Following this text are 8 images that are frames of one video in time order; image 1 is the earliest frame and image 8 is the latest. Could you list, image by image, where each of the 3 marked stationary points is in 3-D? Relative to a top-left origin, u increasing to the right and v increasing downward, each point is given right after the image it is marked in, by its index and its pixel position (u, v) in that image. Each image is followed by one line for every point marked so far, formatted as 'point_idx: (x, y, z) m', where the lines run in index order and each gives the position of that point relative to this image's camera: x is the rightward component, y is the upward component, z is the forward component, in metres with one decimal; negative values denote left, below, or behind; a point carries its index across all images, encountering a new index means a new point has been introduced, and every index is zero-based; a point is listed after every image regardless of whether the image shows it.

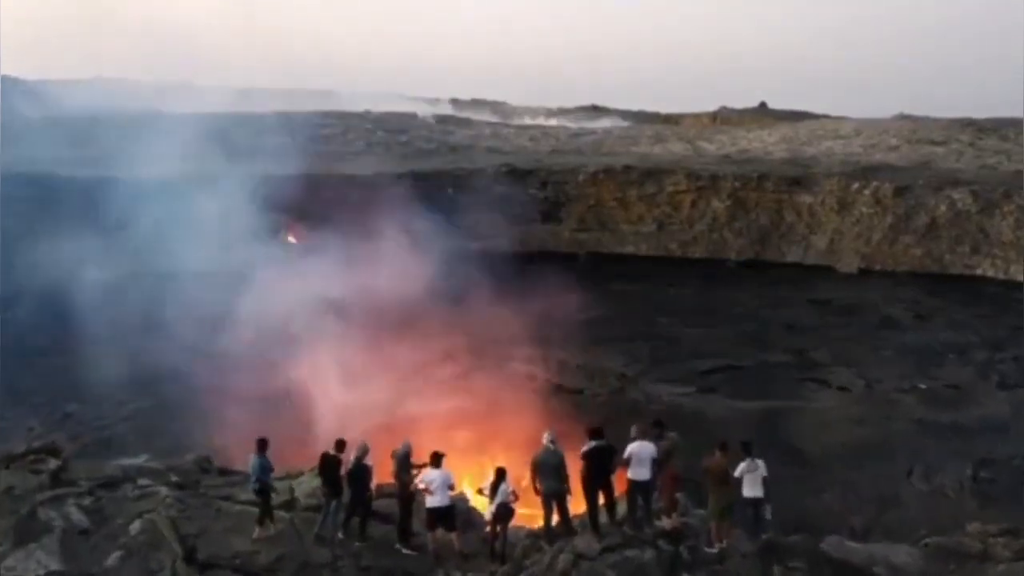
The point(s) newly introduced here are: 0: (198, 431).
0: (-4.9, -2.2, +19.6) m
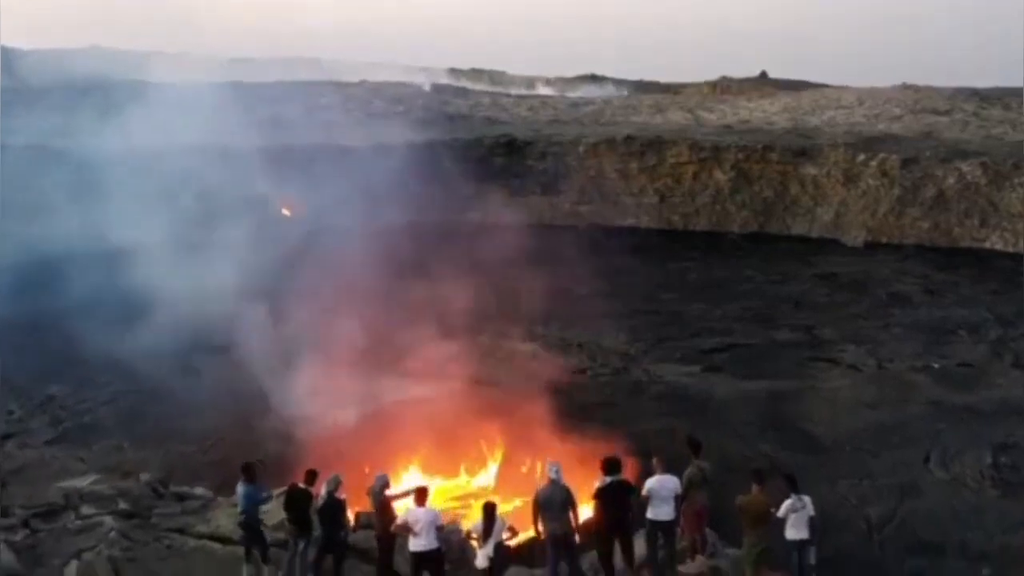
0: (-4.9, -1.9, +18.9) m
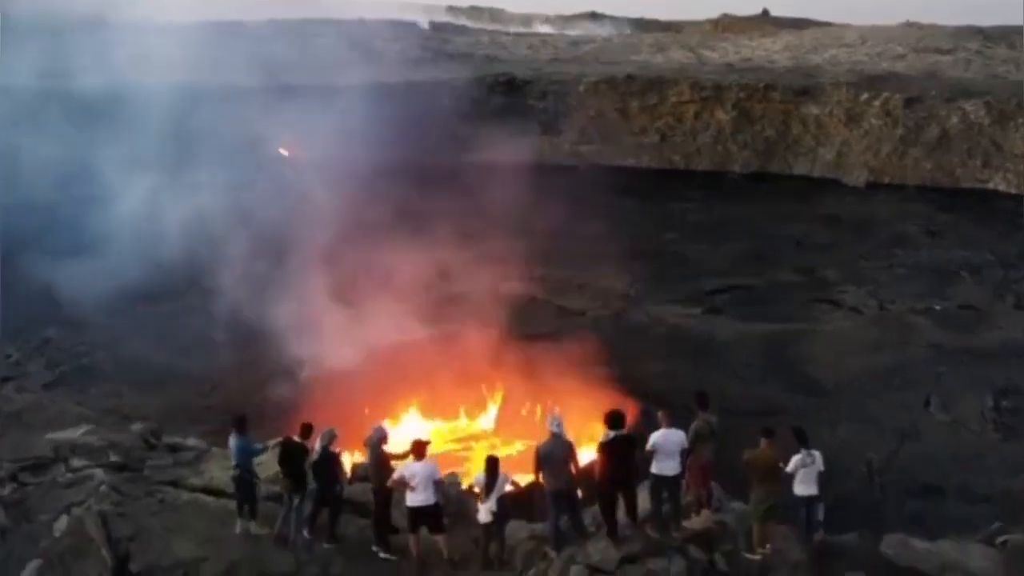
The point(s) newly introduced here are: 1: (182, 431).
0: (-4.9, -1.0, +18.8) m
1: (-4.1, -1.8, +15.8) m
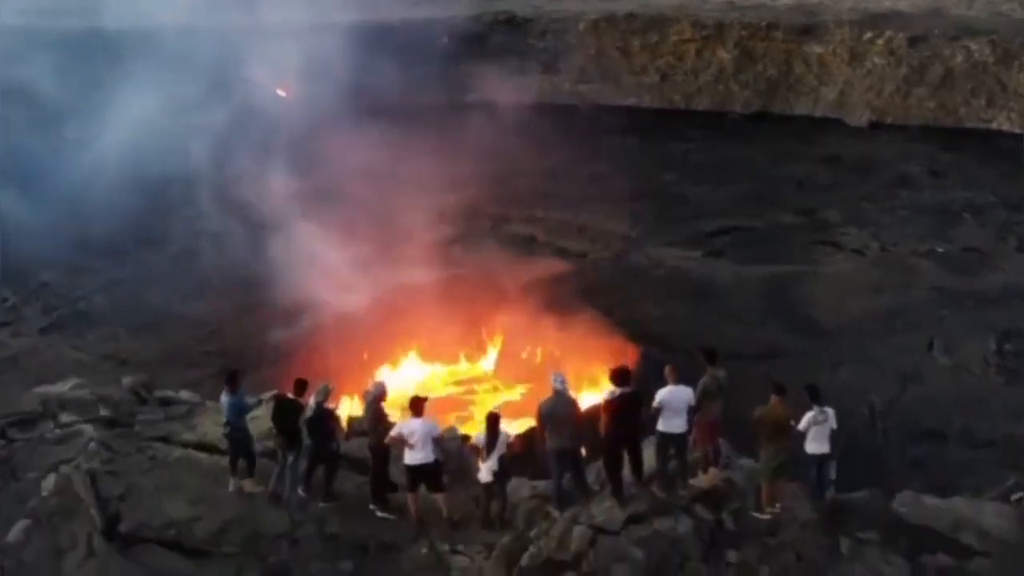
0: (-4.9, -0.2, +18.6) m
1: (-4.1, -1.1, +15.7) m
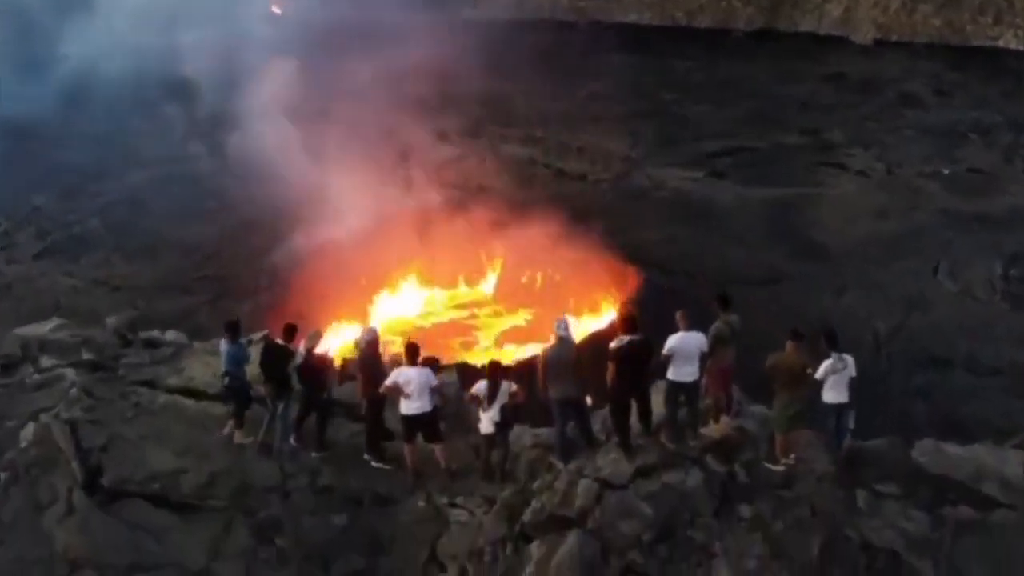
0: (-4.9, +0.9, +18.3) m
1: (-4.1, -0.2, +15.5) m
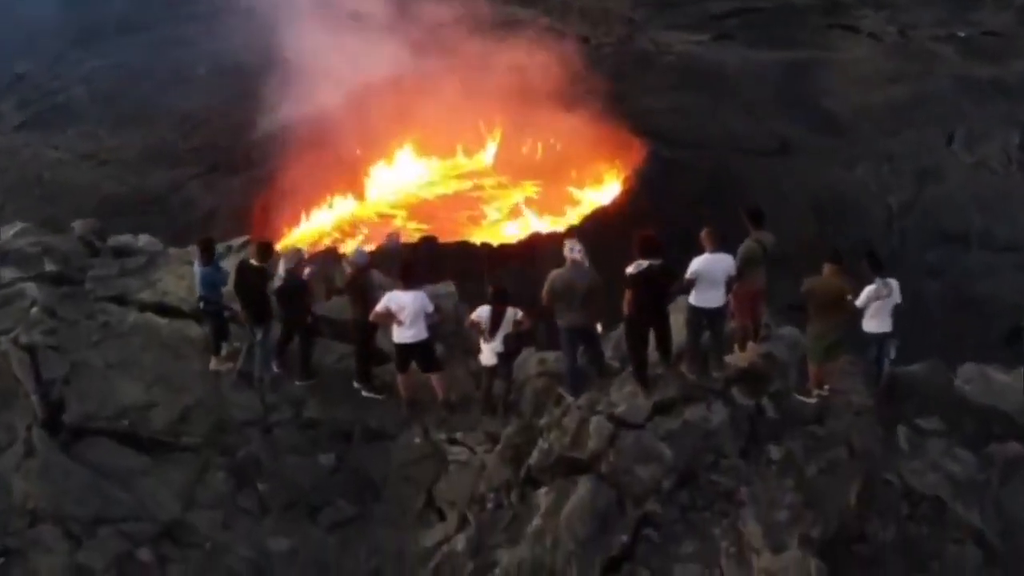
0: (-4.9, +2.7, +17.7) m
1: (-4.1, +1.3, +15.0) m
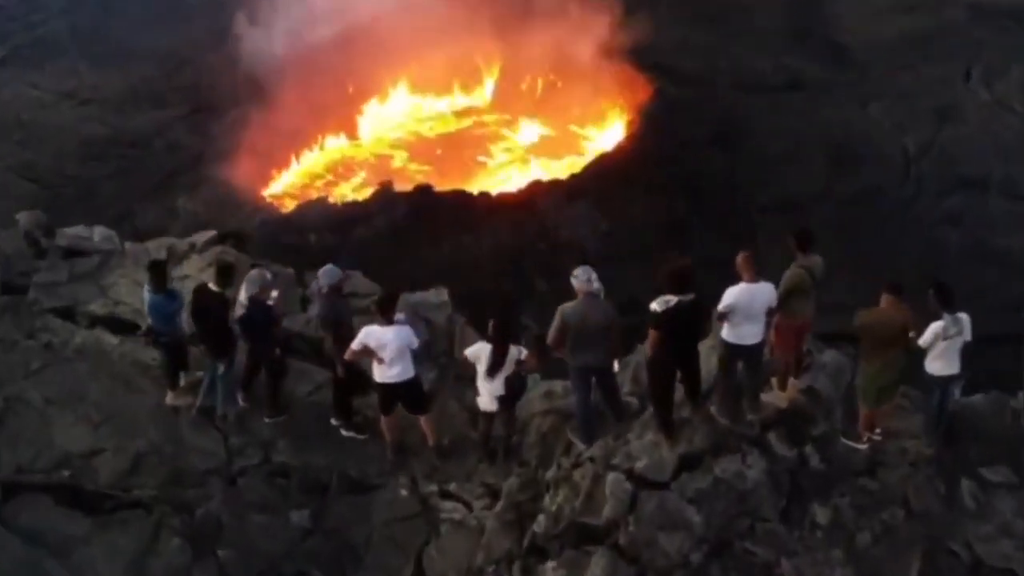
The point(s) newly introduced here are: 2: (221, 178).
0: (-4.9, +3.5, +17.0) m
1: (-4.1, +2.0, +14.4) m
2: (-3.0, +1.1, +12.8) m
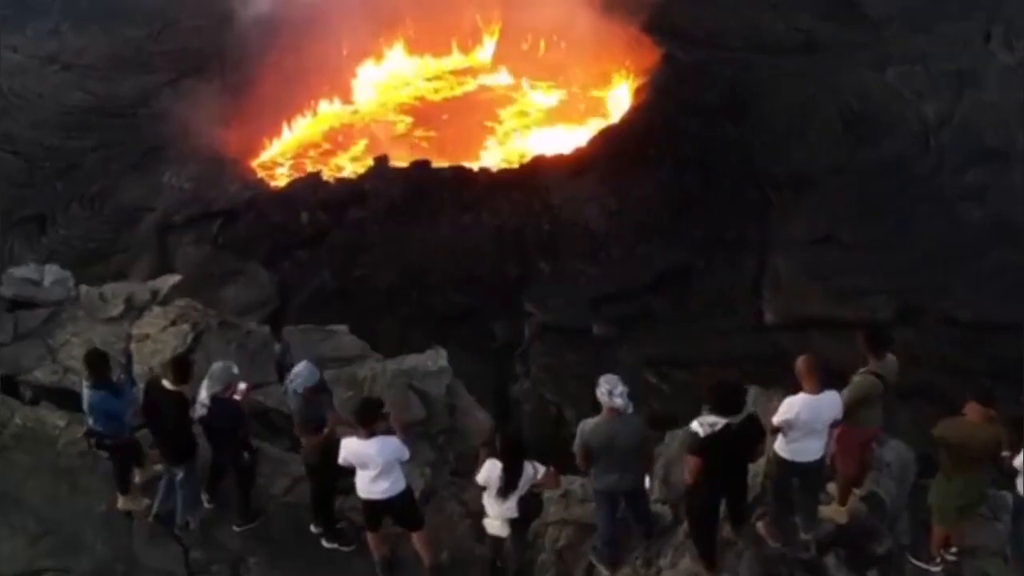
0: (-4.9, +3.9, +16.3) m
1: (-4.1, +2.3, +13.8) m
2: (-2.9, +1.4, +12.3) m
